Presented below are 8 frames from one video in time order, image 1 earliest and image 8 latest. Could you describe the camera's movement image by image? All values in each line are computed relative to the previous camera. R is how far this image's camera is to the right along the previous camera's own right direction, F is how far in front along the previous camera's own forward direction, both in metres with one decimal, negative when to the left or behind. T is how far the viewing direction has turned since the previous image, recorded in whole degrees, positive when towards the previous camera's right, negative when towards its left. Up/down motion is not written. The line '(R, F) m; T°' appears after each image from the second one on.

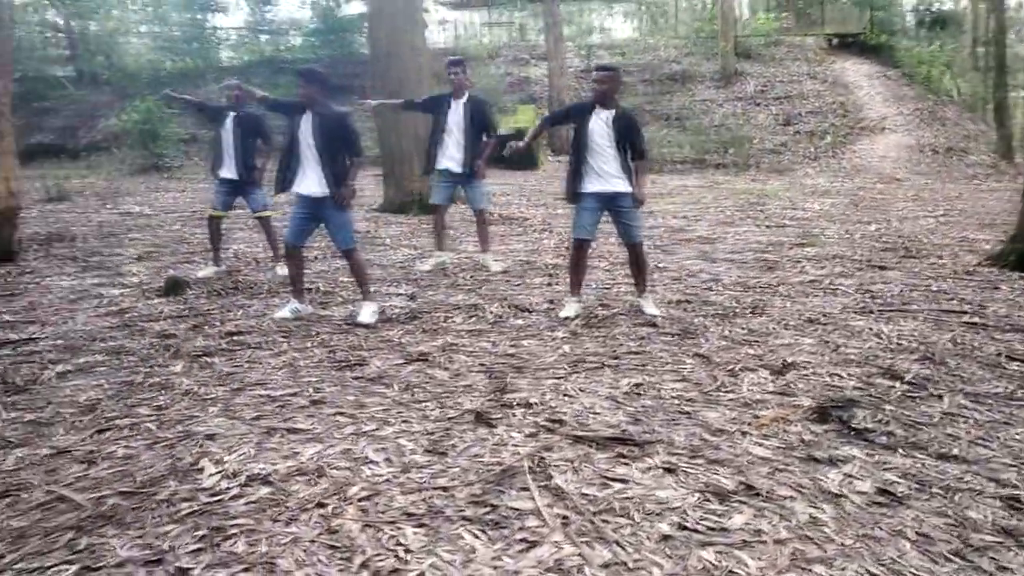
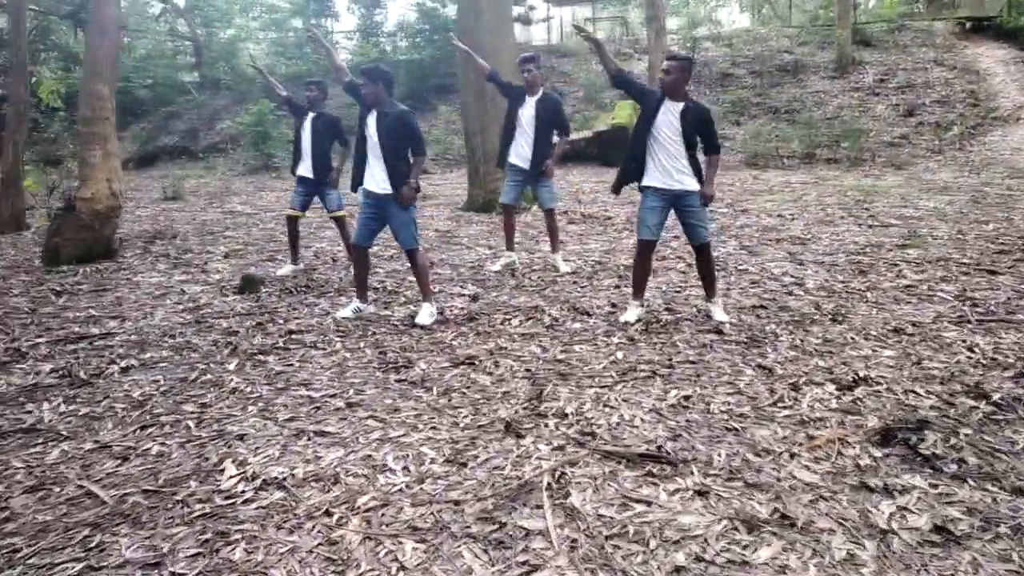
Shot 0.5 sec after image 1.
(+0.3, +0.2) m; -8°
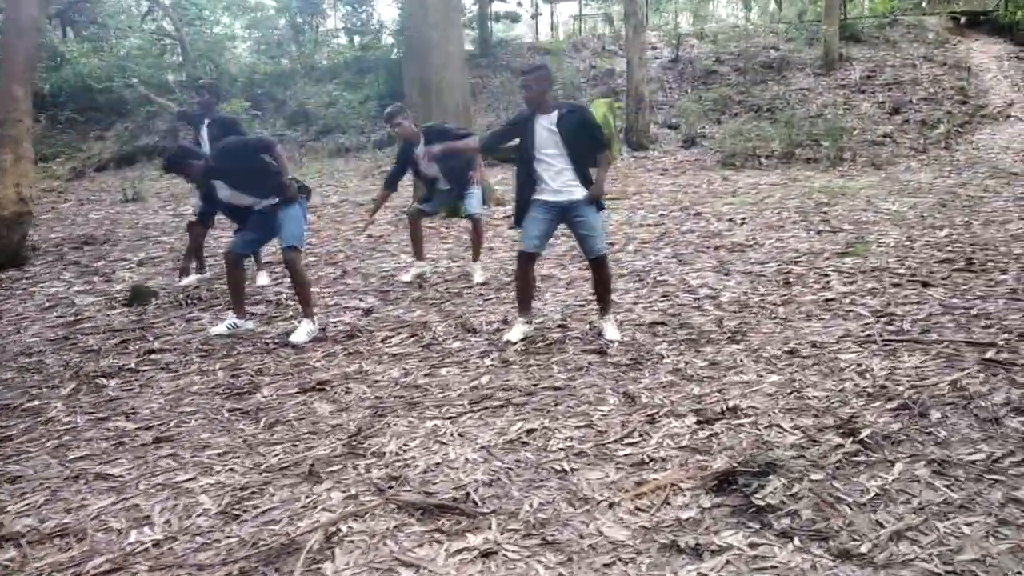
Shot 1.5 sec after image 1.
(+0.8, +0.4) m; -1°
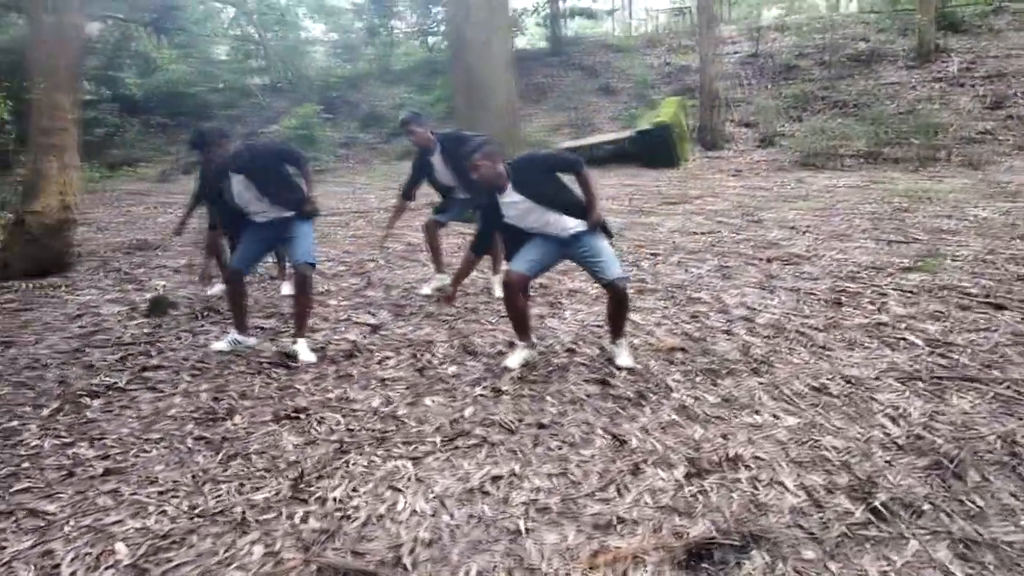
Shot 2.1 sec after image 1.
(+0.5, +0.4) m; -6°
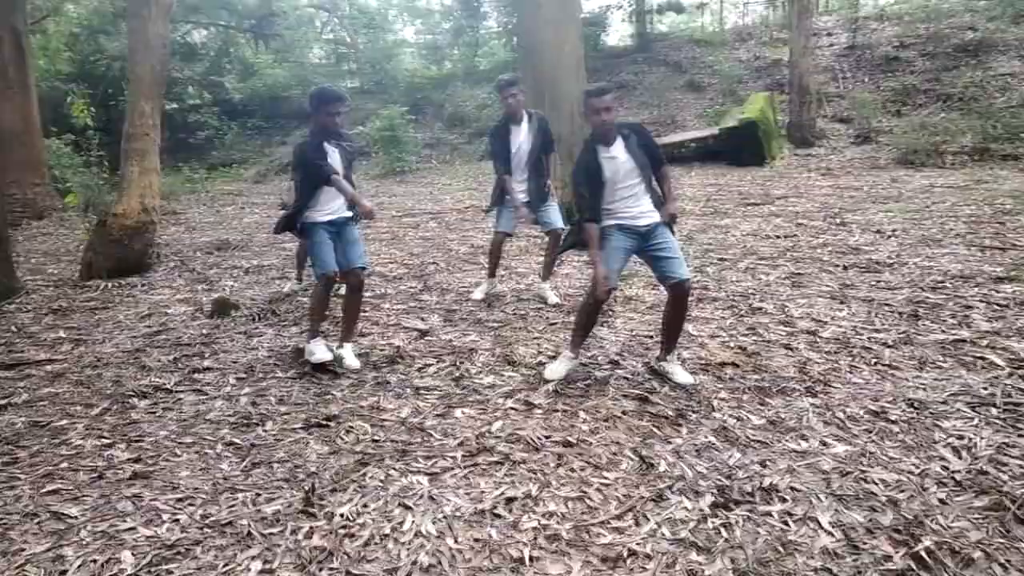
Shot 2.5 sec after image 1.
(+0.3, +0.2) m; -7°
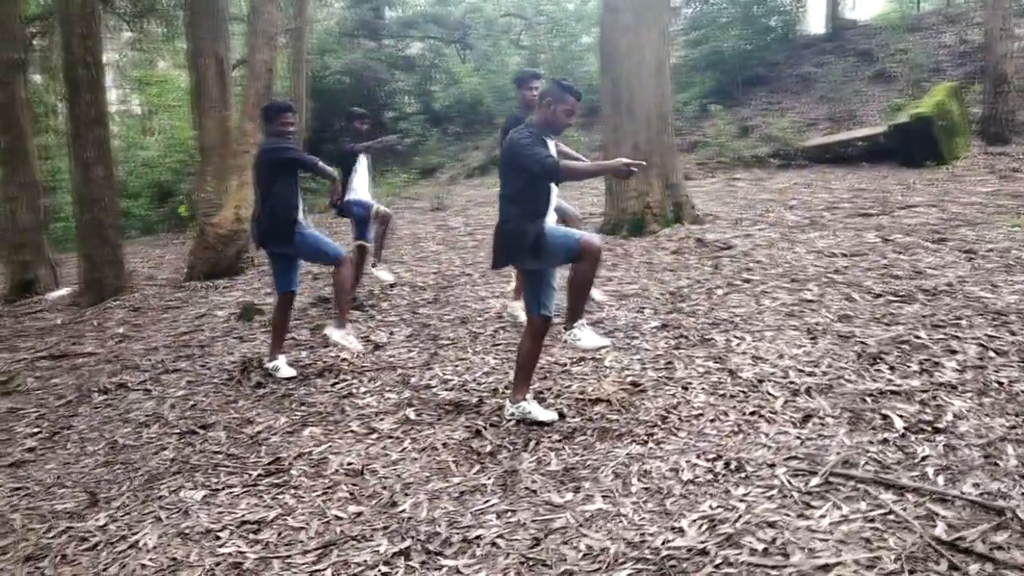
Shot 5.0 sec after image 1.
(+1.9, +0.3) m; -17°
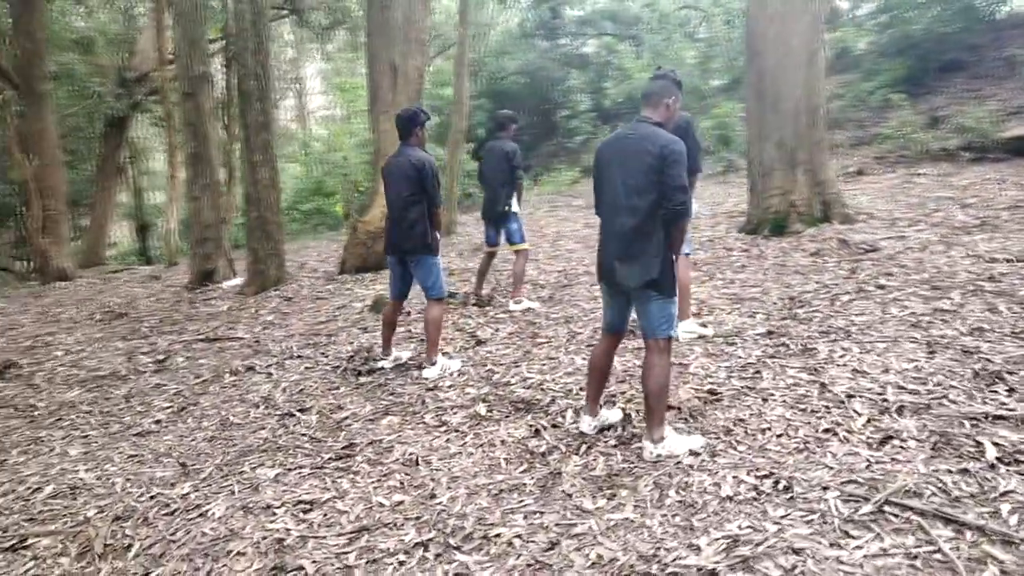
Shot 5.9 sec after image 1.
(+0.6, +0.1) m; -13°
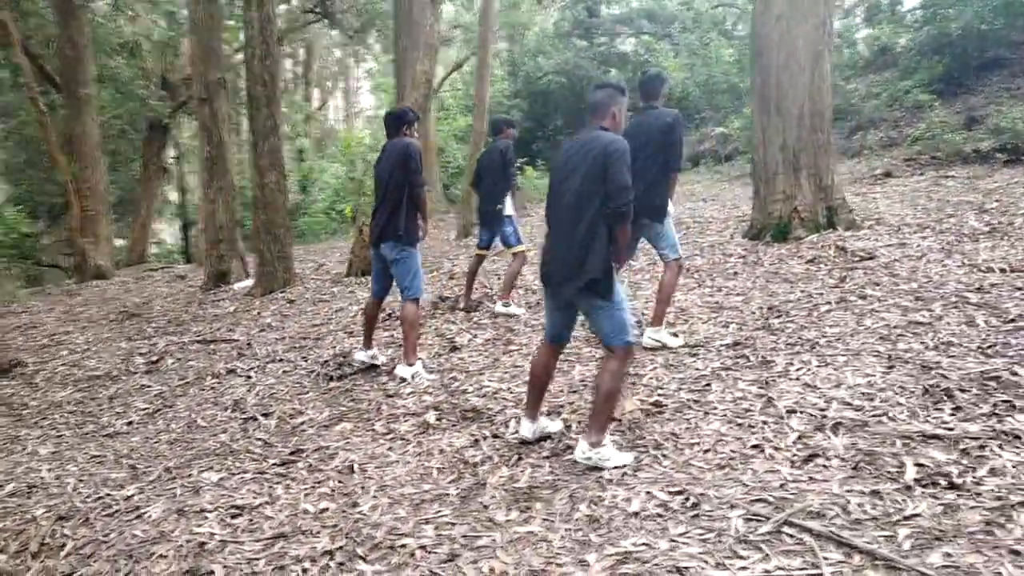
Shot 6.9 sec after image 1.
(+0.5, 0.0) m; -3°
